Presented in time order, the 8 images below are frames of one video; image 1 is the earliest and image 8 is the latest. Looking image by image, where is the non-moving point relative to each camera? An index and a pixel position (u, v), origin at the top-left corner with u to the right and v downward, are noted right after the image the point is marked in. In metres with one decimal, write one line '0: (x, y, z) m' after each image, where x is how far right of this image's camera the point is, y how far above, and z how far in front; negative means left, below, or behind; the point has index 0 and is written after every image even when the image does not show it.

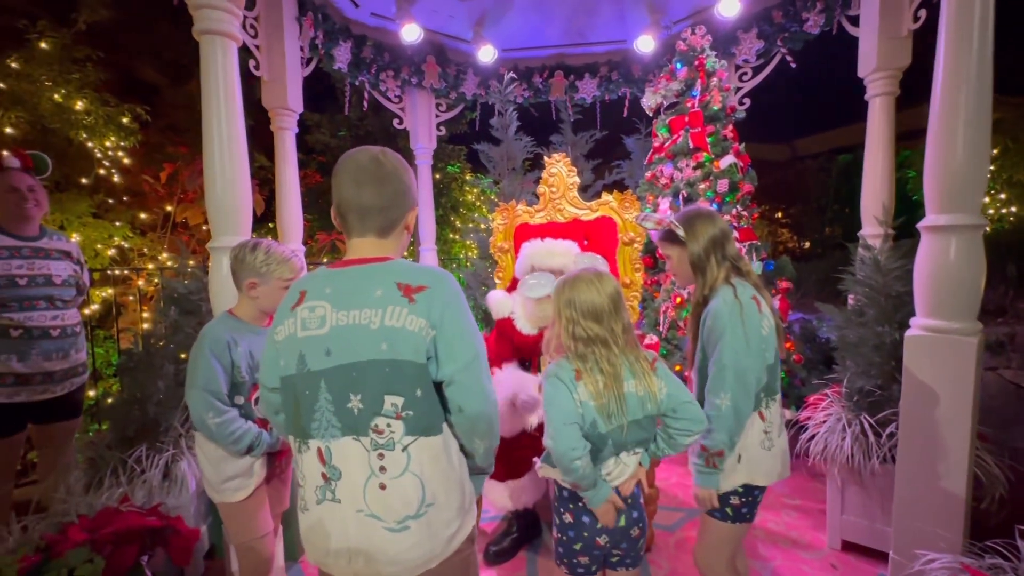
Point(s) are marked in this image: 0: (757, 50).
0: (+2.5, +2.4, +4.7) m
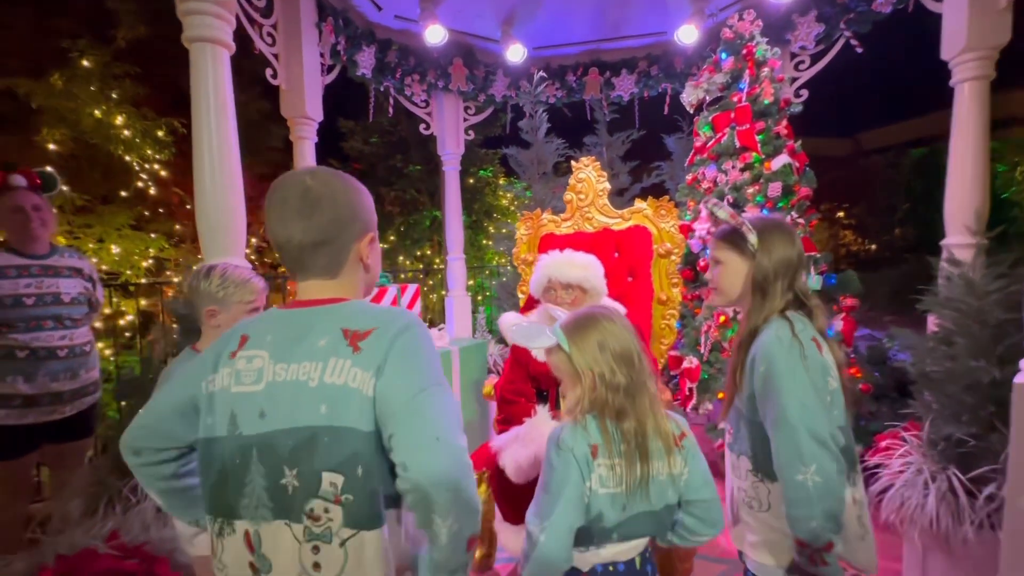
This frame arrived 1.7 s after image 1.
0: (+2.7, +2.3, +4.2) m
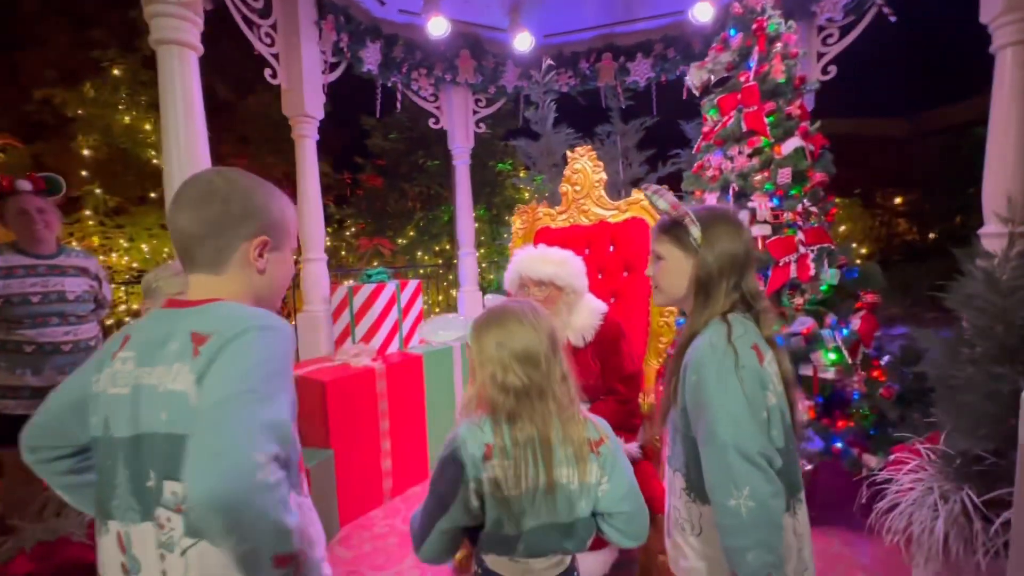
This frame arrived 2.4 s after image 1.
0: (+2.7, +2.3, +3.8) m
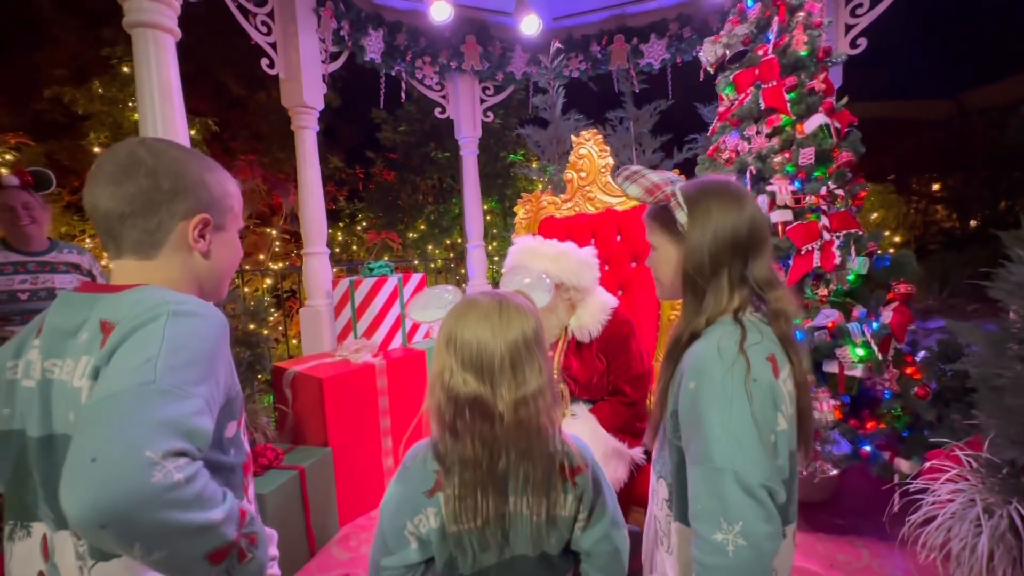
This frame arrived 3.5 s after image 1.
0: (+2.7, +2.4, +3.5) m
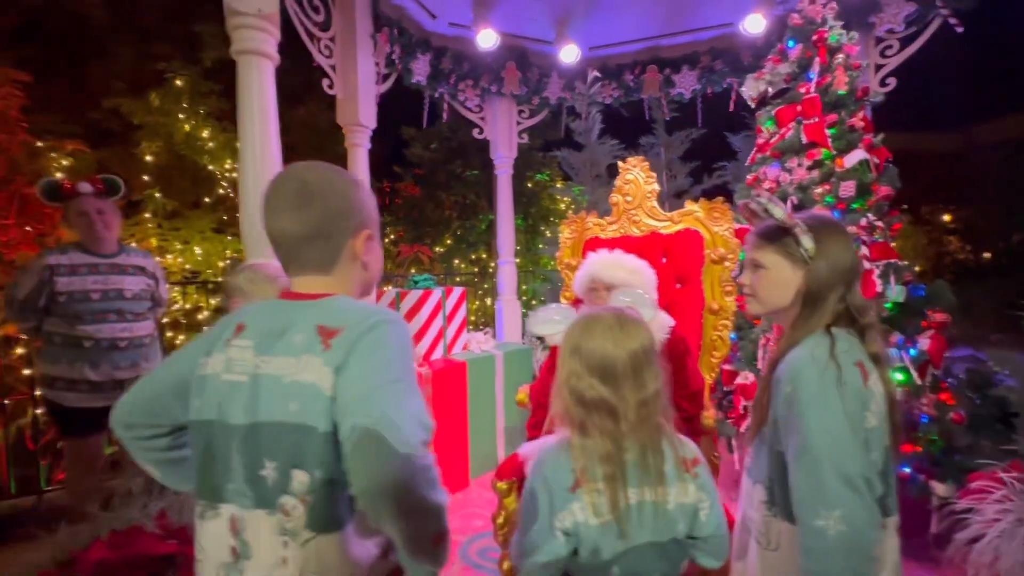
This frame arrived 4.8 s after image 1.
0: (+3.1, +2.2, +3.8) m
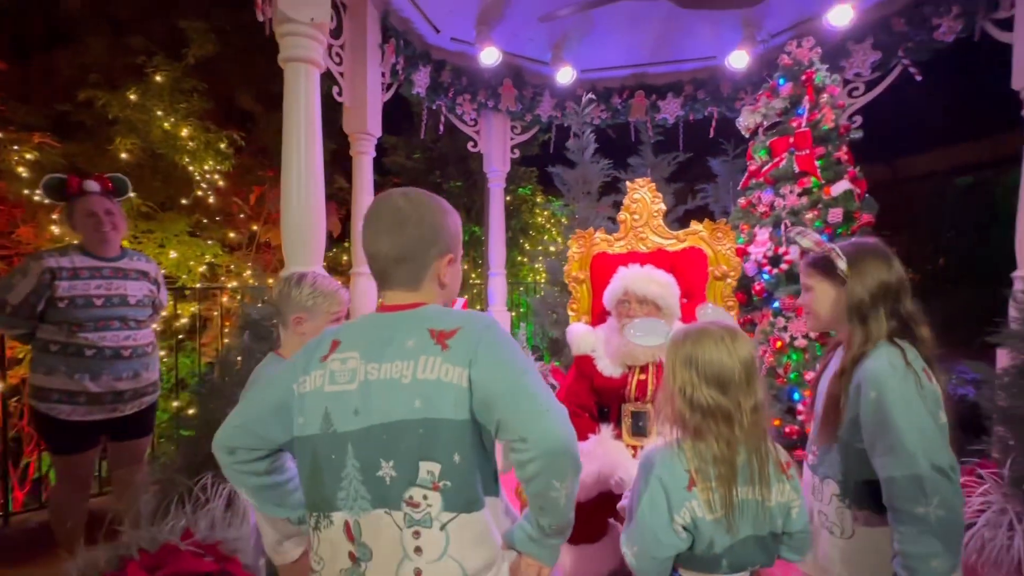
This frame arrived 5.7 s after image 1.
0: (+3.2, +2.0, +4.2) m
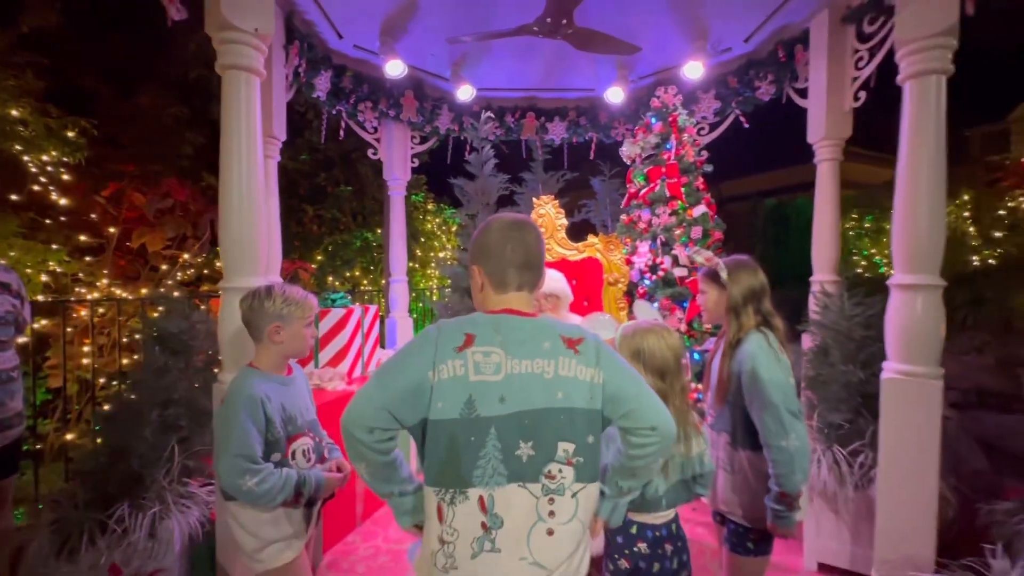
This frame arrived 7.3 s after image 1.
0: (+2.3, +2.0, +5.3) m
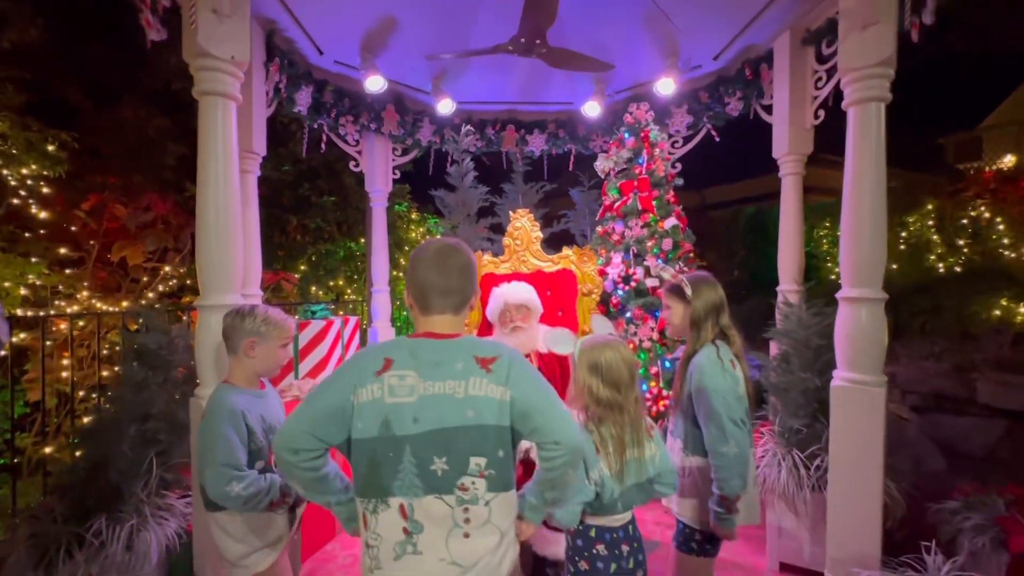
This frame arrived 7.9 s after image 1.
0: (+2.0, +1.9, +5.4) m
